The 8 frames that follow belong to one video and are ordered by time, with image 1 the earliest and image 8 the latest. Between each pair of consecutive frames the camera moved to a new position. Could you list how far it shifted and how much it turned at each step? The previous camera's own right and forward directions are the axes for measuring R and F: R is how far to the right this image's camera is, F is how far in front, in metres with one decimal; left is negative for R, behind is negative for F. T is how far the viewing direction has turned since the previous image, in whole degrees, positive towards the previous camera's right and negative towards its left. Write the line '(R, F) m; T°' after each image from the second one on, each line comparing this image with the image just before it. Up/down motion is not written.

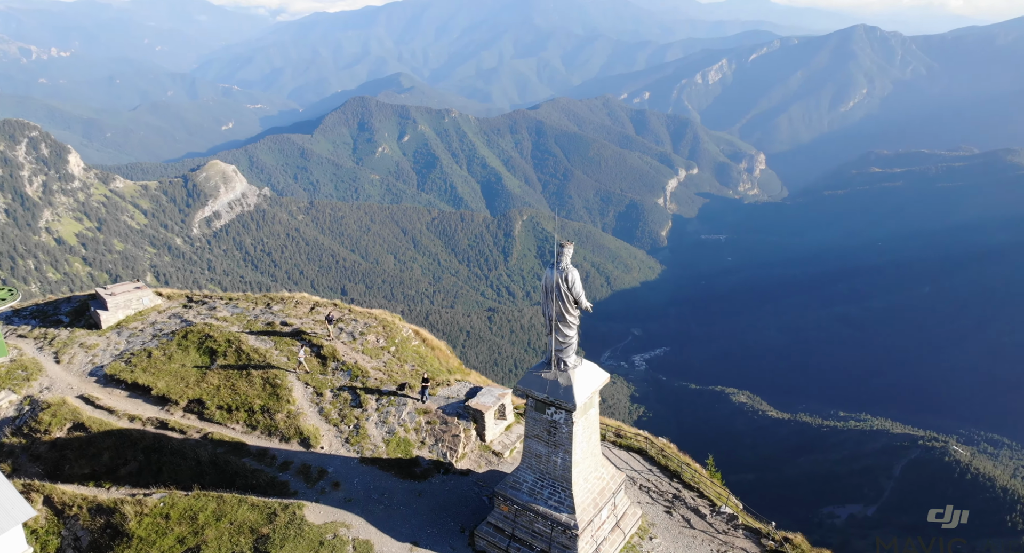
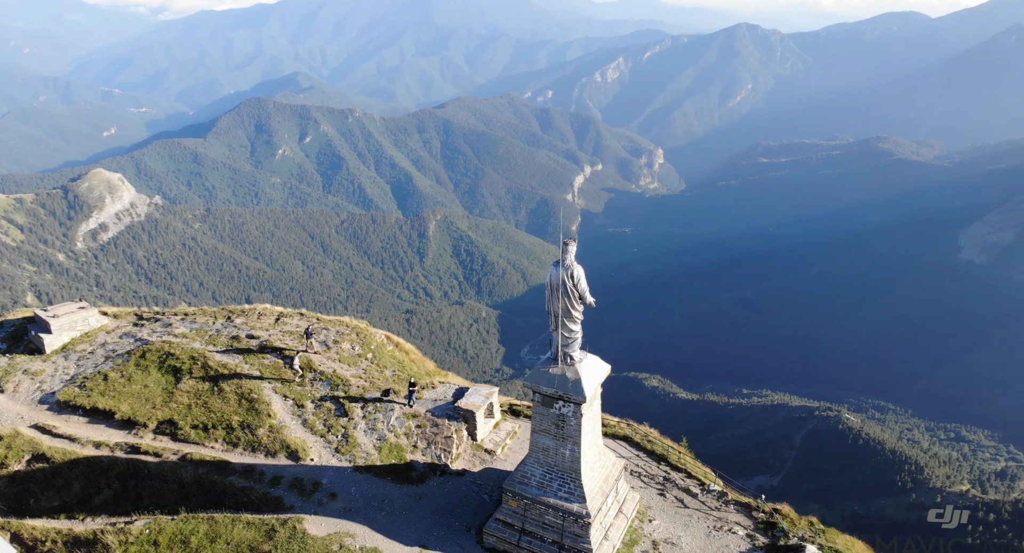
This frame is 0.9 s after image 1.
(-3.9, -0.7) m; +7°
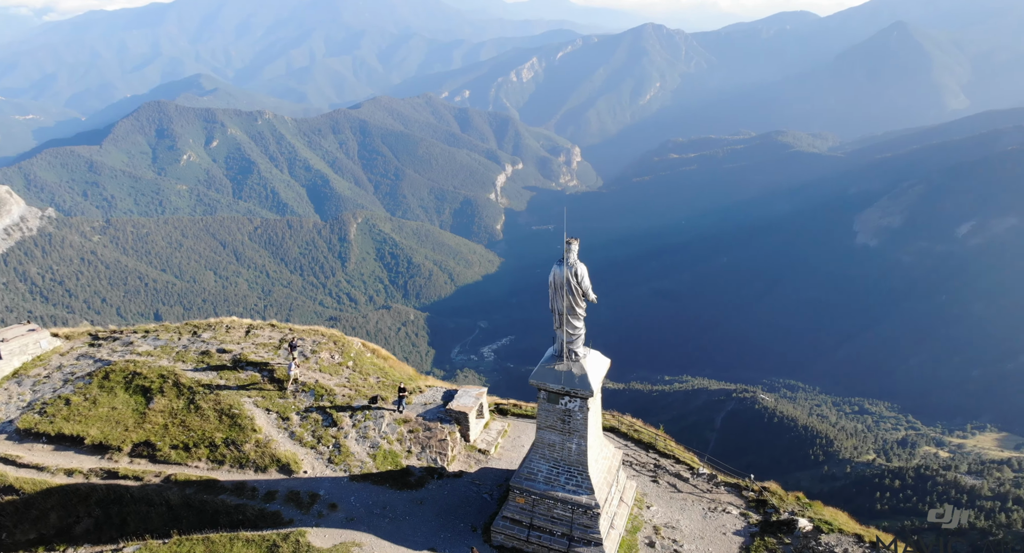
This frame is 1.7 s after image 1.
(-3.5, -0.5) m; +7°
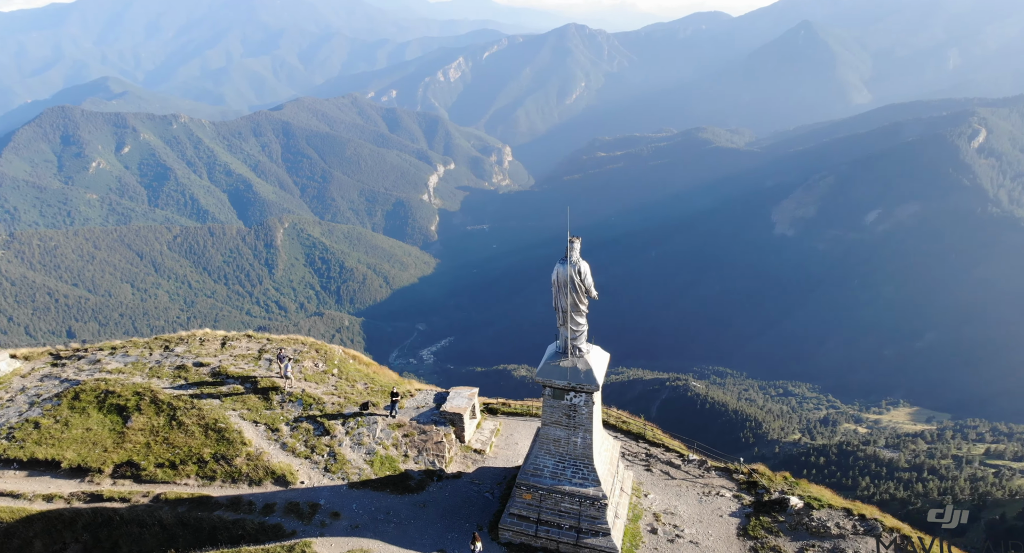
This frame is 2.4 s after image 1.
(-3.1, -0.4) m; +6°
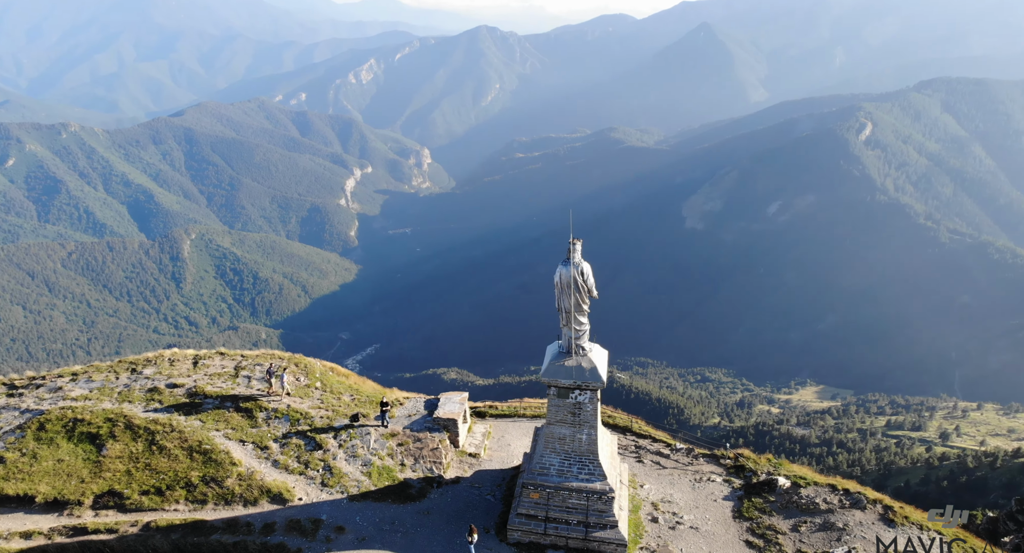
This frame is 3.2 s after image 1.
(-3.7, -0.3) m; +7°
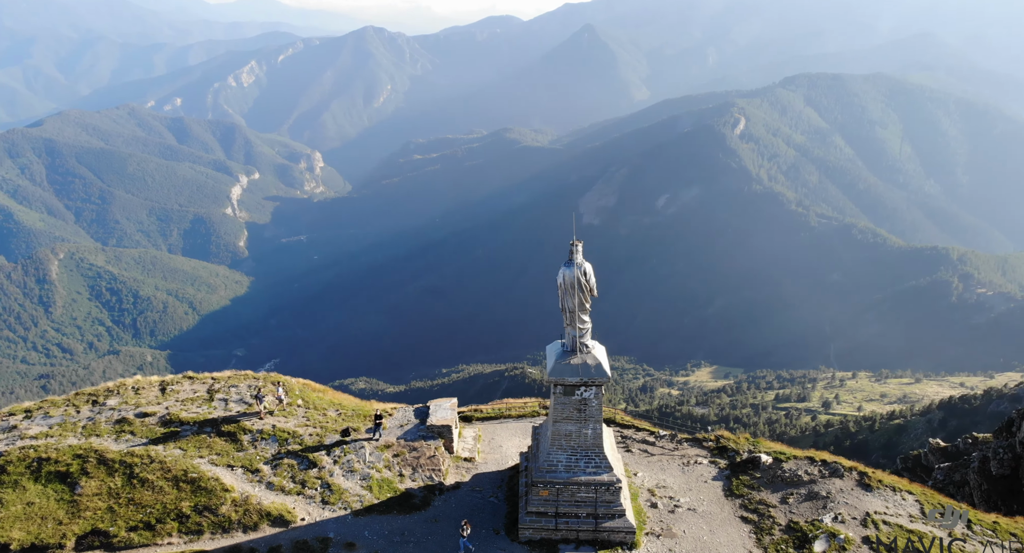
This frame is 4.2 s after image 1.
(-4.8, -0.2) m; +9°
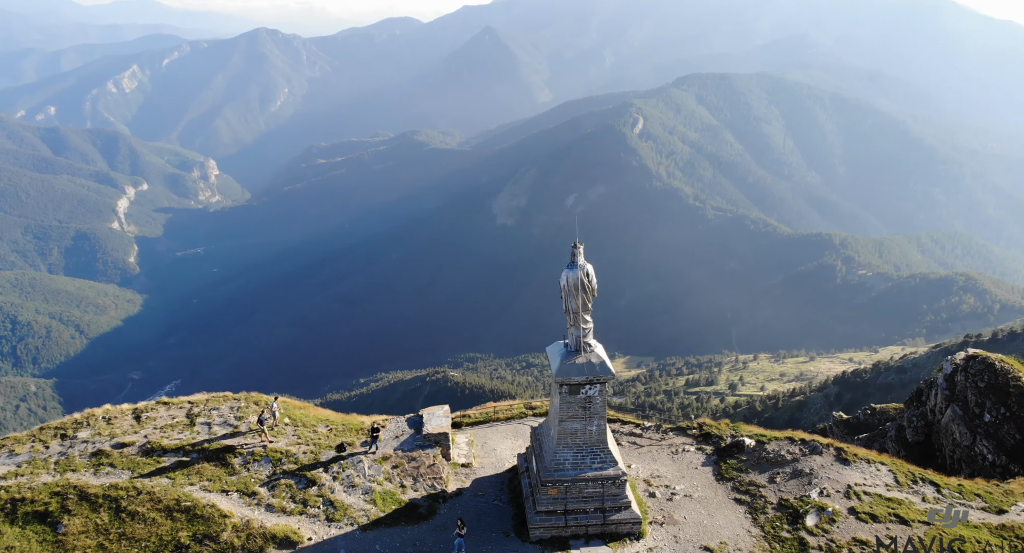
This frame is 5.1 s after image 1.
(-4.3, 0.0) m; +8°
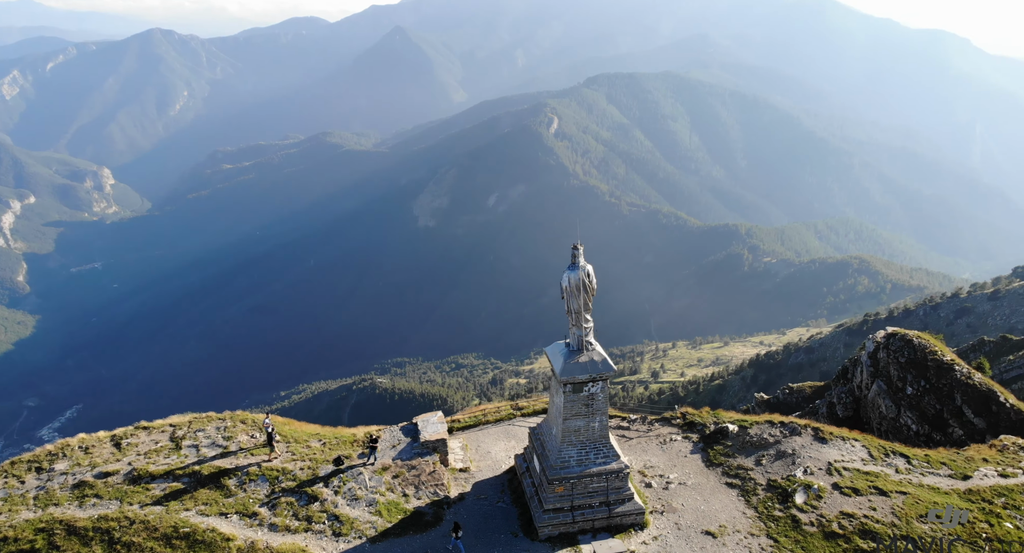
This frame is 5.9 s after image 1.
(-3.9, 0.0) m; +7°
